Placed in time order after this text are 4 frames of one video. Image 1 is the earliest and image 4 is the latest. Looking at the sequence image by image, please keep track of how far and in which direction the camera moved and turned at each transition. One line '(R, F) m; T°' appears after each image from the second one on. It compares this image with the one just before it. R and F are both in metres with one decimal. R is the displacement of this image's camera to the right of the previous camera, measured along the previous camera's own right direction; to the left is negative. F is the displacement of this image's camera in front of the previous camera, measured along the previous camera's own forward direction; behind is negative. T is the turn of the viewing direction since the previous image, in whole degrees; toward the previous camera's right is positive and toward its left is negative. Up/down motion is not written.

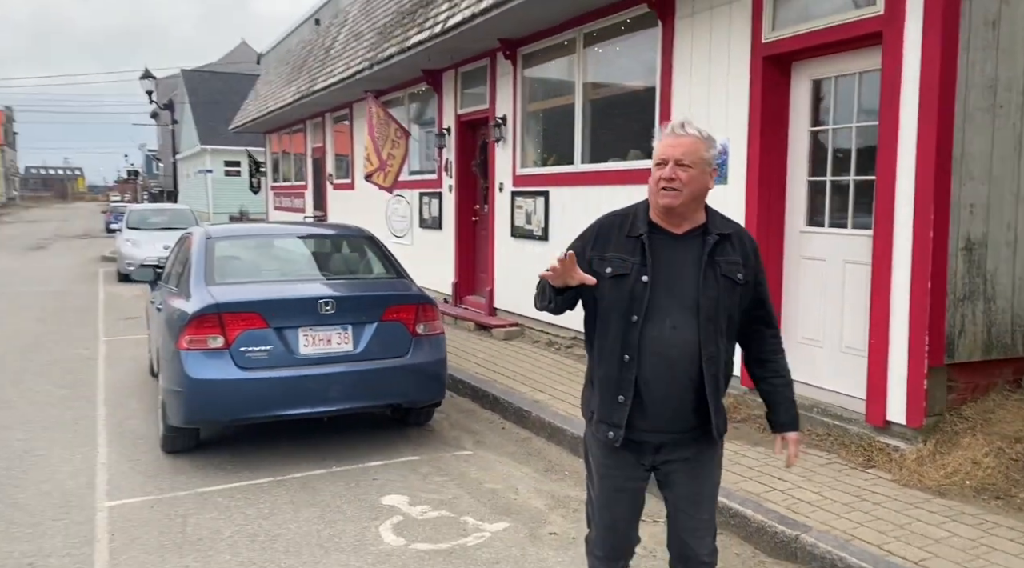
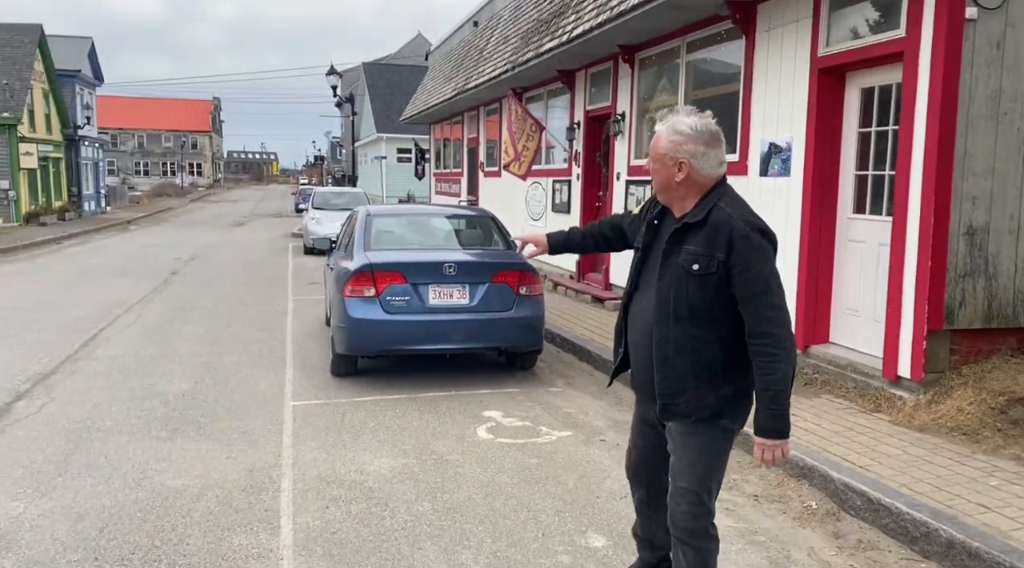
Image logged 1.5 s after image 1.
(+0.7, -1.3) m; -12°
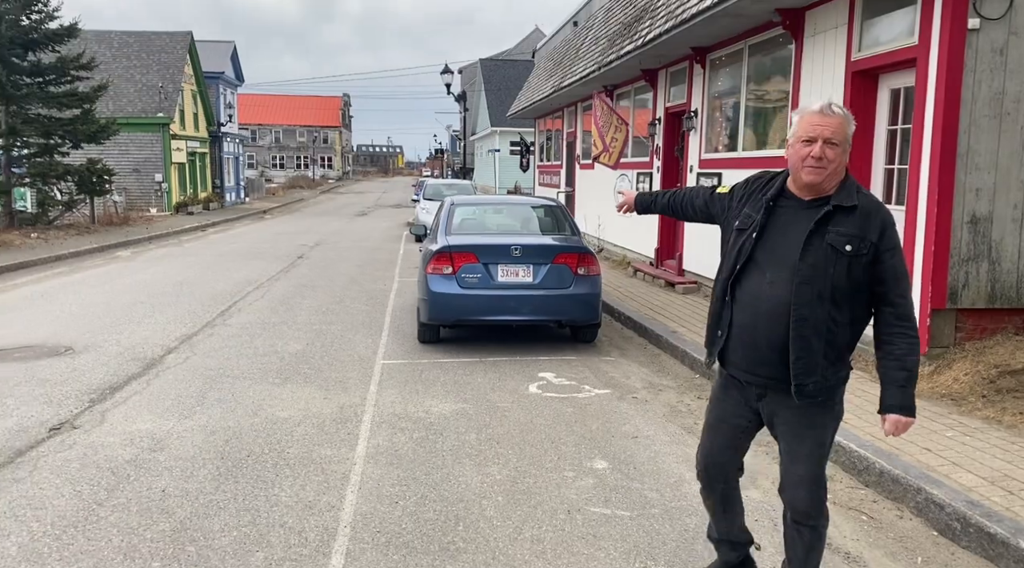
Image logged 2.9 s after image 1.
(+0.6, -0.9) m; -9°
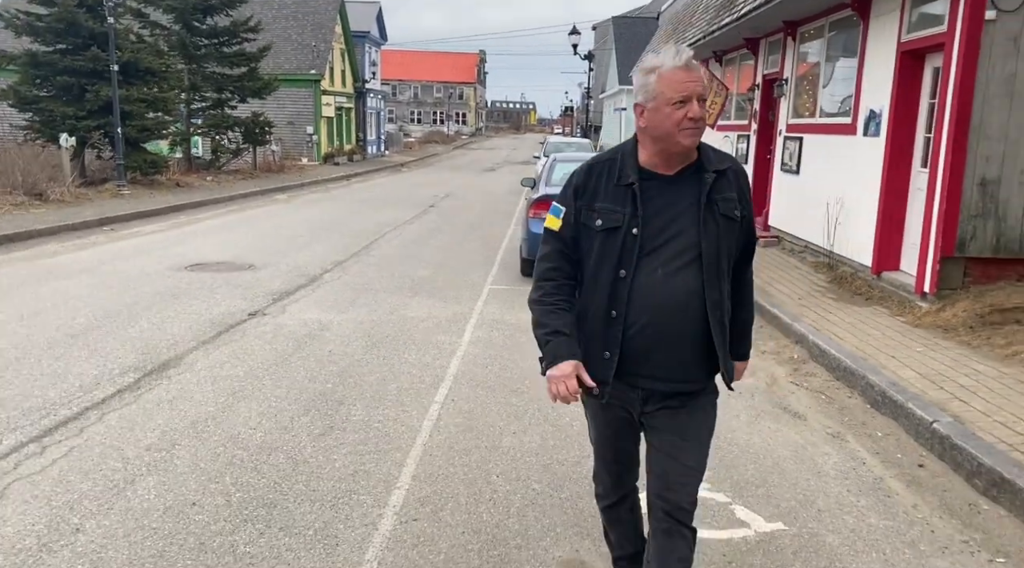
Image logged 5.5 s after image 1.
(+0.5, -1.6) m; -9°
